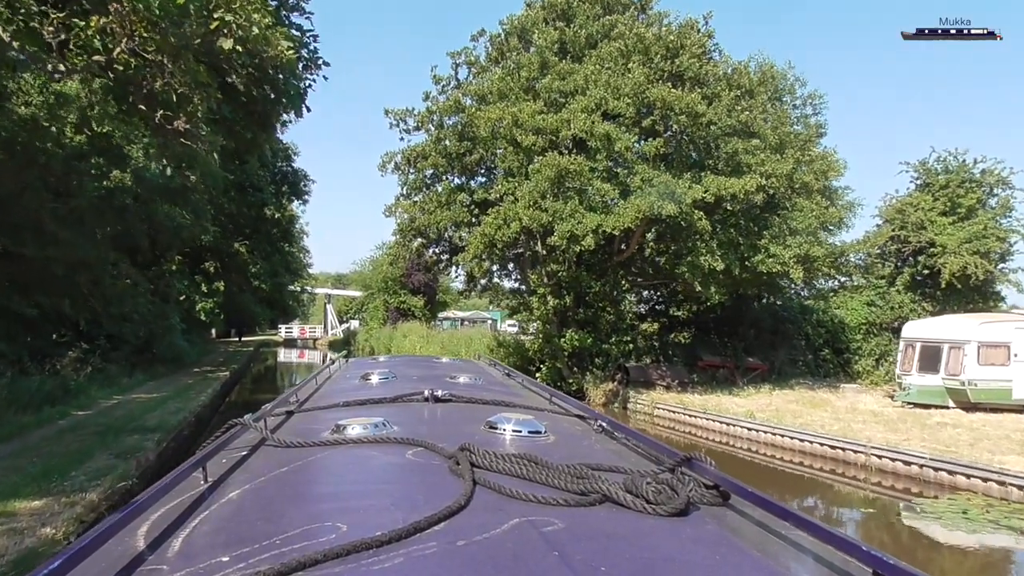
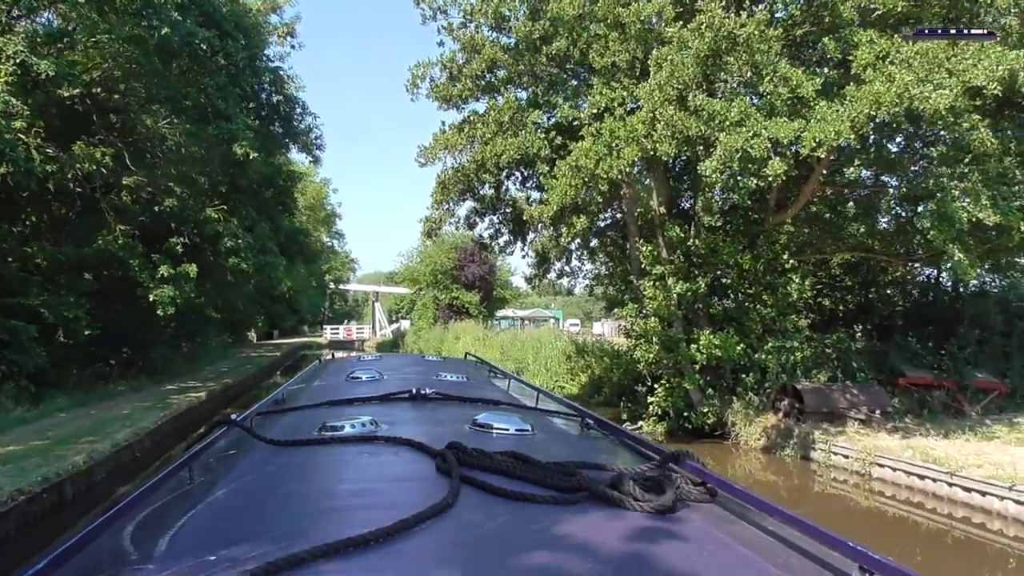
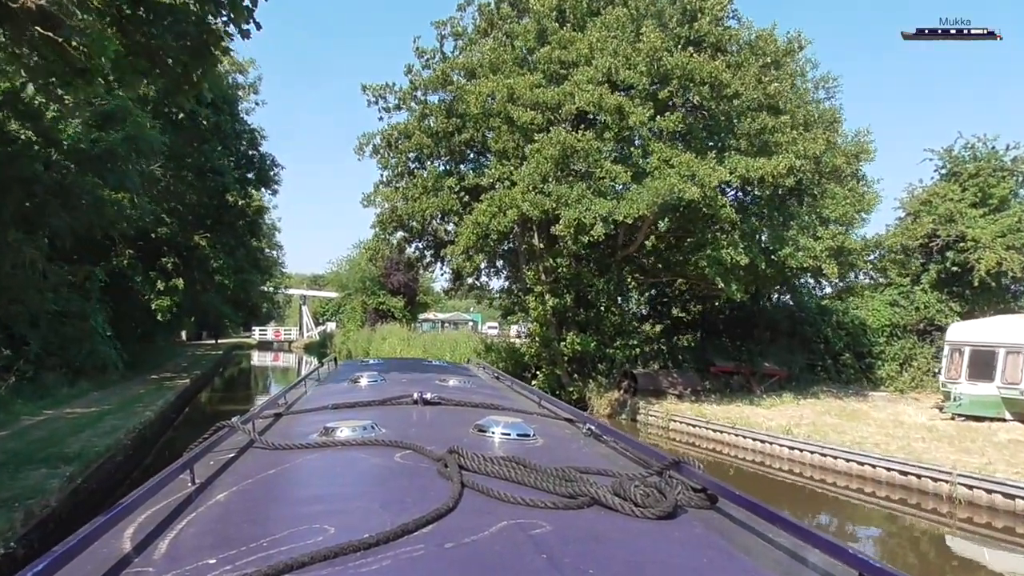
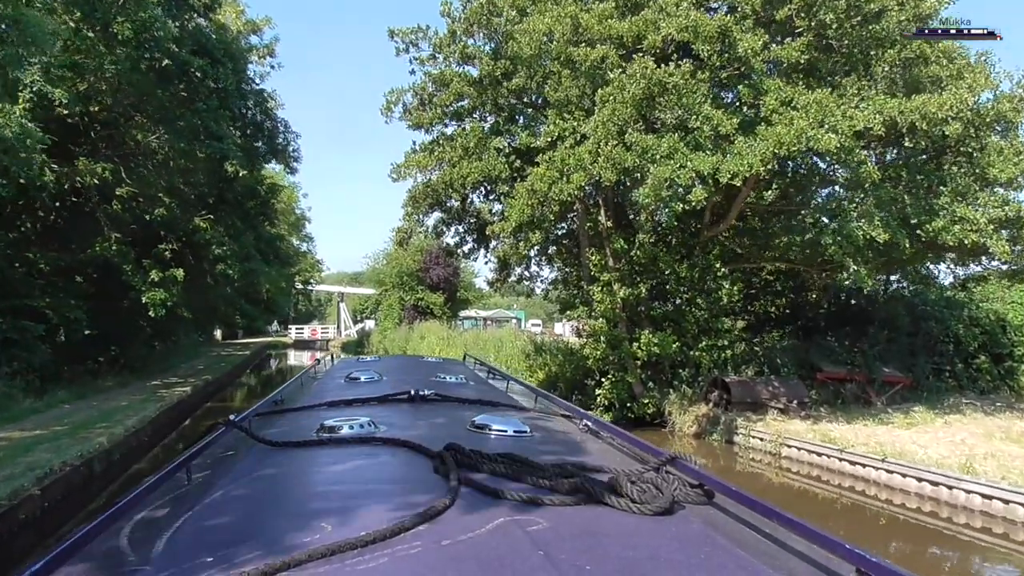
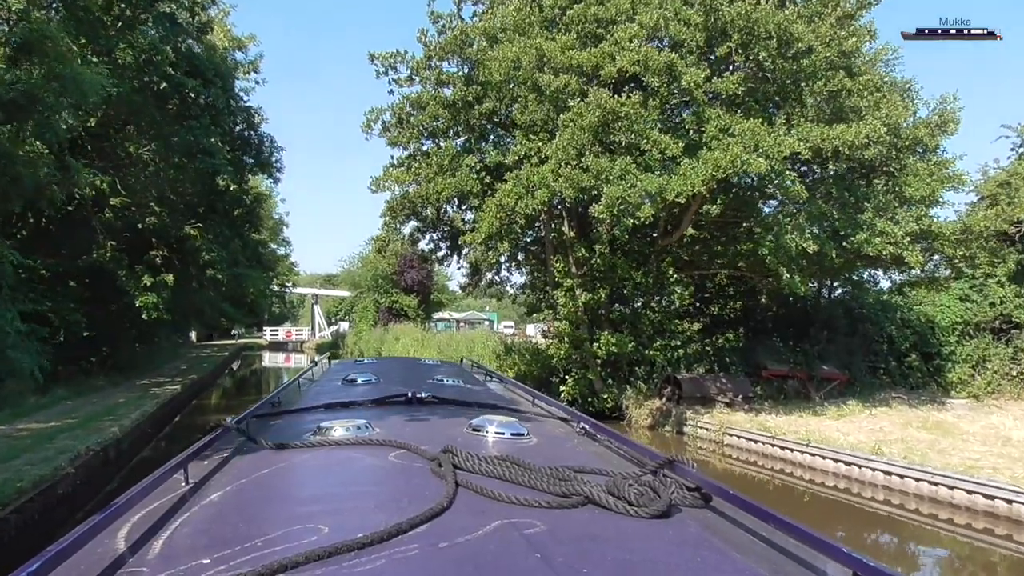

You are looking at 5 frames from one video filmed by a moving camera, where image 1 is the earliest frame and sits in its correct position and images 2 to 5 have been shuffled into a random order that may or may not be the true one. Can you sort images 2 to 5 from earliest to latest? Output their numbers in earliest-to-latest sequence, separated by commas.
3, 5, 4, 2
